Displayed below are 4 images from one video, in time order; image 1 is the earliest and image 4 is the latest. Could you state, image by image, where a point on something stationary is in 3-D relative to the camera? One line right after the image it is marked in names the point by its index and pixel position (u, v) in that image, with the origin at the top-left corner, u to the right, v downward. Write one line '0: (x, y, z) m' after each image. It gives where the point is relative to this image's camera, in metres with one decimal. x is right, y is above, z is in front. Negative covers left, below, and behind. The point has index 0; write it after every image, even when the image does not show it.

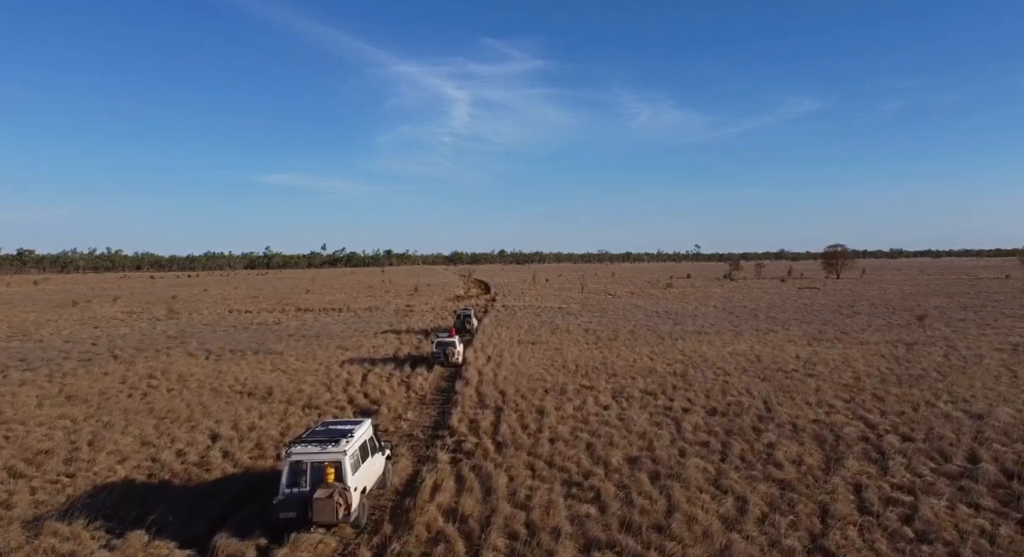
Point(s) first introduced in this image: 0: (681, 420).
0: (+4.3, -3.6, +17.1) m
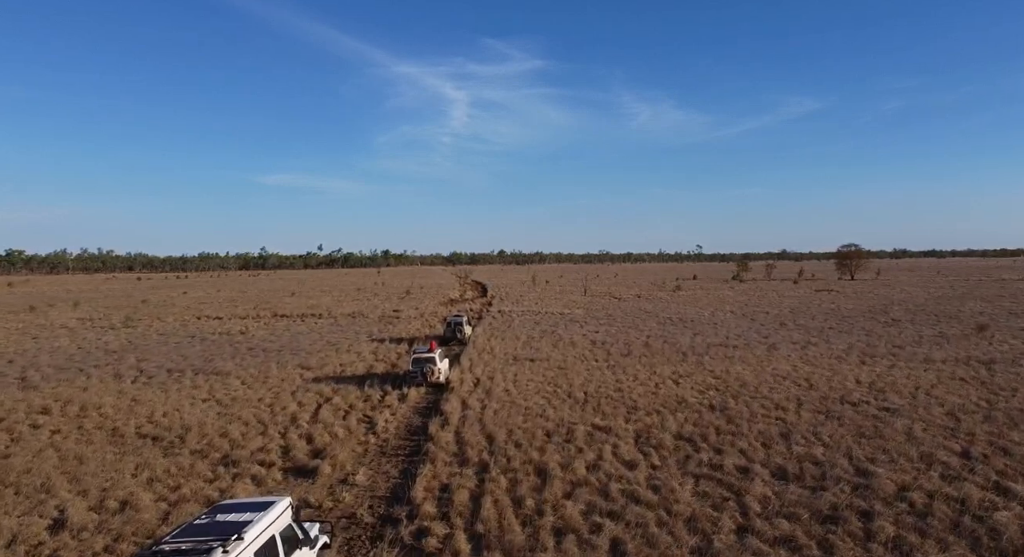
0: (+4.1, -3.8, +12.0) m
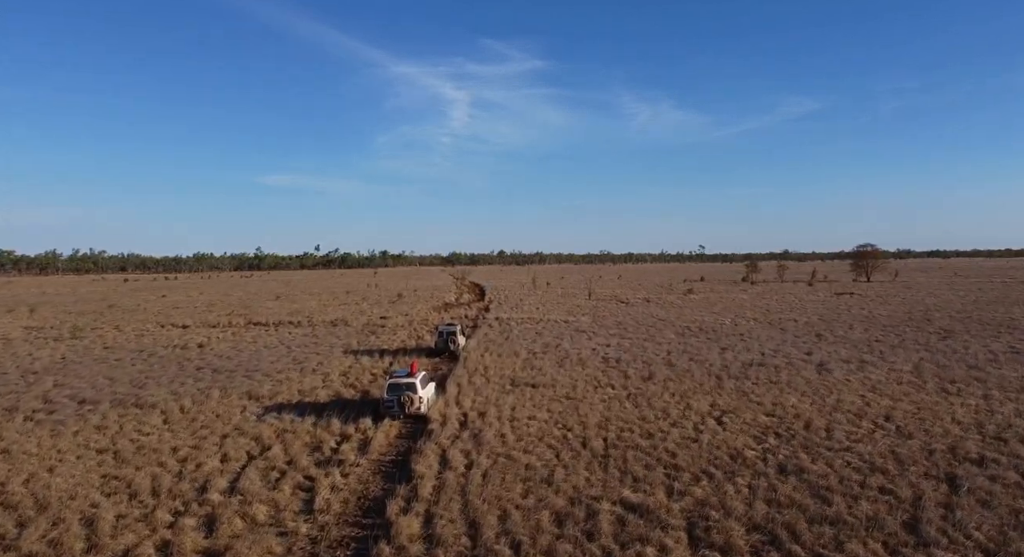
0: (+4.0, -4.0, +6.9) m
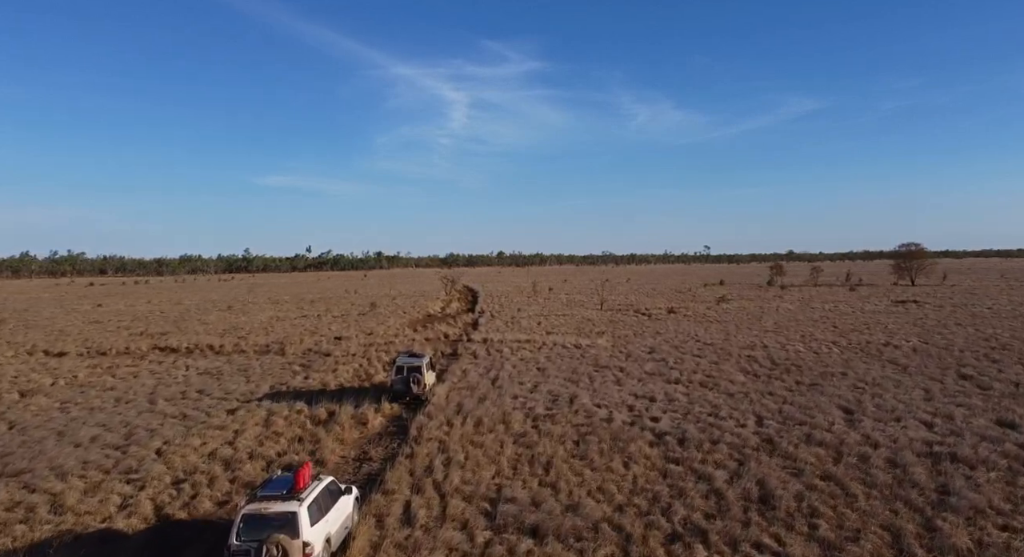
0: (+3.7, -4.5, -5.4) m
